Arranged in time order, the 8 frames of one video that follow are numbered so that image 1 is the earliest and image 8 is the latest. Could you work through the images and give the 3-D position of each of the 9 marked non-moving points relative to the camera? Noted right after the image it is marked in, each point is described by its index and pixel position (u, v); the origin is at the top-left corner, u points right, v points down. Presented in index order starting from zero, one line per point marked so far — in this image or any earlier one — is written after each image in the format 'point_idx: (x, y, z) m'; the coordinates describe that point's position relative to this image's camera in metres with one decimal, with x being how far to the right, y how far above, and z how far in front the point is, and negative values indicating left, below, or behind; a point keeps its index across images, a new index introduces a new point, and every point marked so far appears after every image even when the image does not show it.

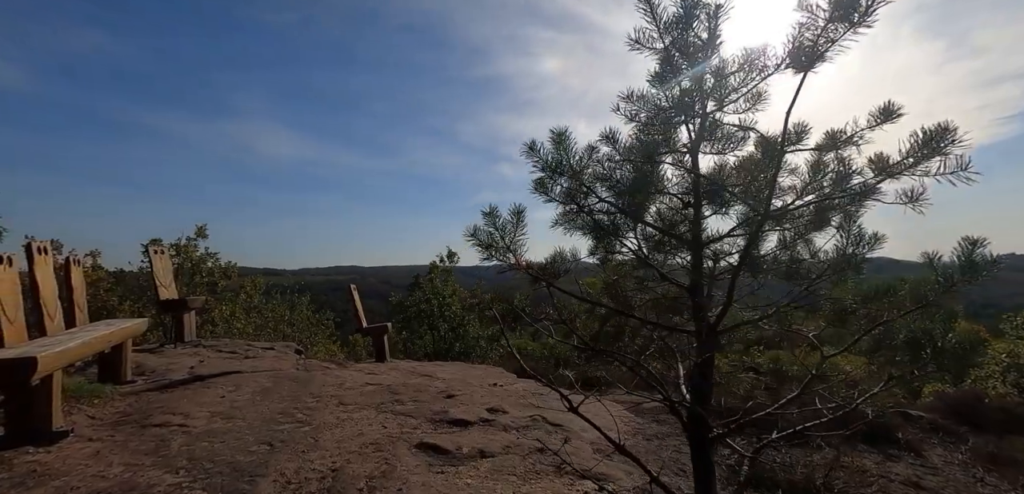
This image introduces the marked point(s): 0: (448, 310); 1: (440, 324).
0: (-2.3, -2.2, +15.6) m
1: (-2.6, -2.7, +15.6) m
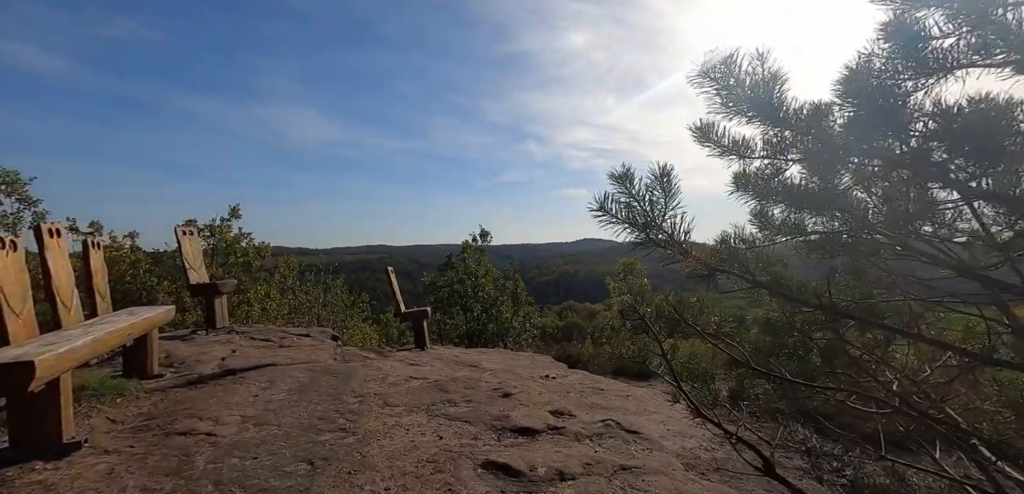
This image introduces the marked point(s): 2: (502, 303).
0: (-1.1, -1.4, +15.1) m
1: (-1.4, -1.9, +15.1) m
2: (-0.4, -1.8, +15.3) m
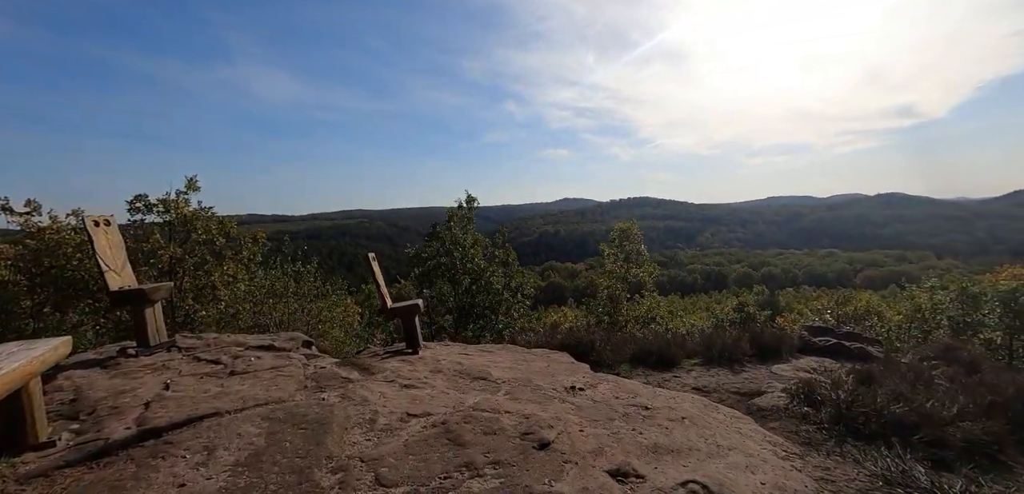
0: (-1.3, -0.5, +14.0) m
1: (-1.6, -1.0, +14.1) m
2: (-0.7, -0.8, +14.3) m
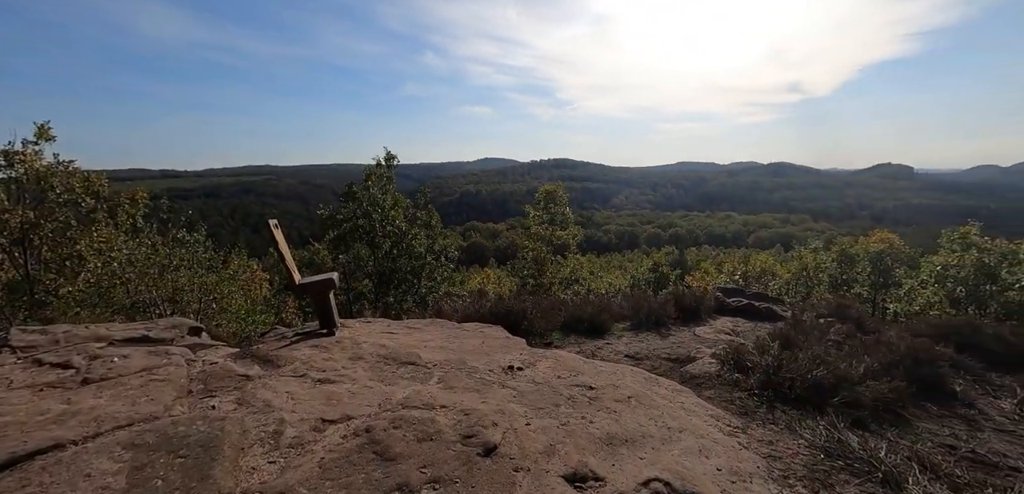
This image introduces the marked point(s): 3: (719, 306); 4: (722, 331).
0: (-3.6, +0.6, +13.1) m
1: (-3.8, +0.1, +13.1) m
2: (-3.0, +0.3, +13.5) m
3: (+4.2, -1.2, +9.0) m
4: (+3.4, -1.4, +7.2) m
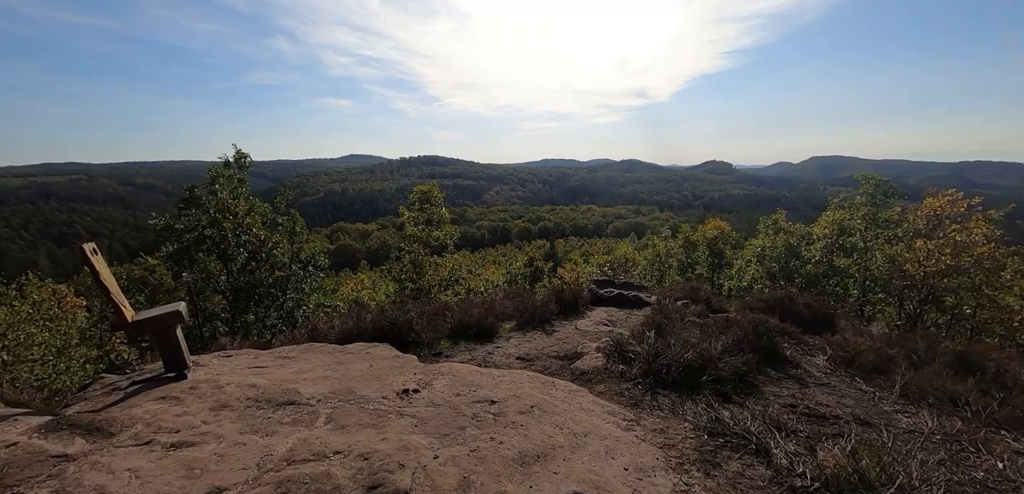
0: (-6.9, +0.2, +11.4) m
1: (-7.1, -0.3, +11.4) m
2: (-6.4, 0.0, +12.0) m
3: (+1.8, -1.1, +9.6) m
4: (+1.6, -1.3, +7.7) m
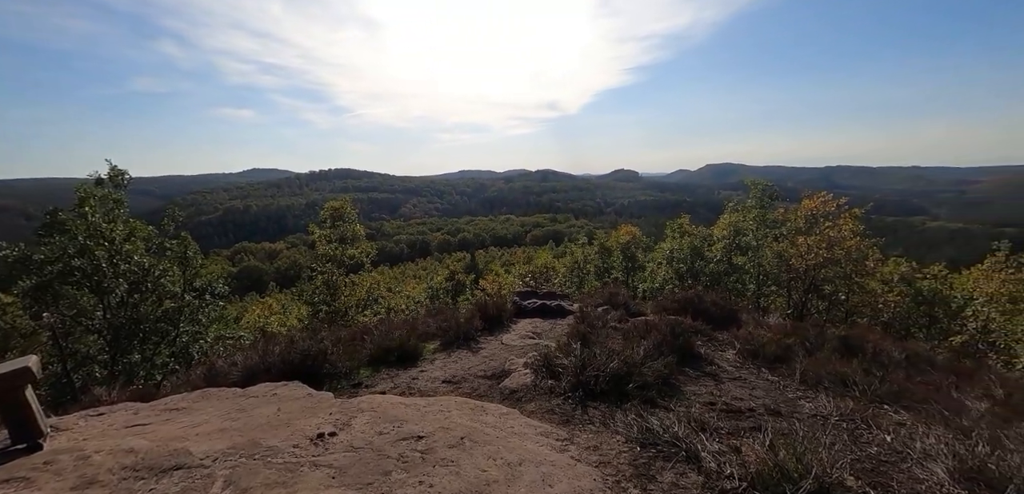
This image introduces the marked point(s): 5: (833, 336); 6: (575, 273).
0: (-8.8, -0.6, +9.8) m
1: (-9.0, -1.1, +9.7) m
2: (-8.4, -0.9, +10.5) m
3: (+0.1, -1.4, +9.6) m
4: (+0.3, -1.6, +7.6) m
5: (+3.6, -1.0, +4.9) m
6: (+2.7, -1.1, +18.7) m
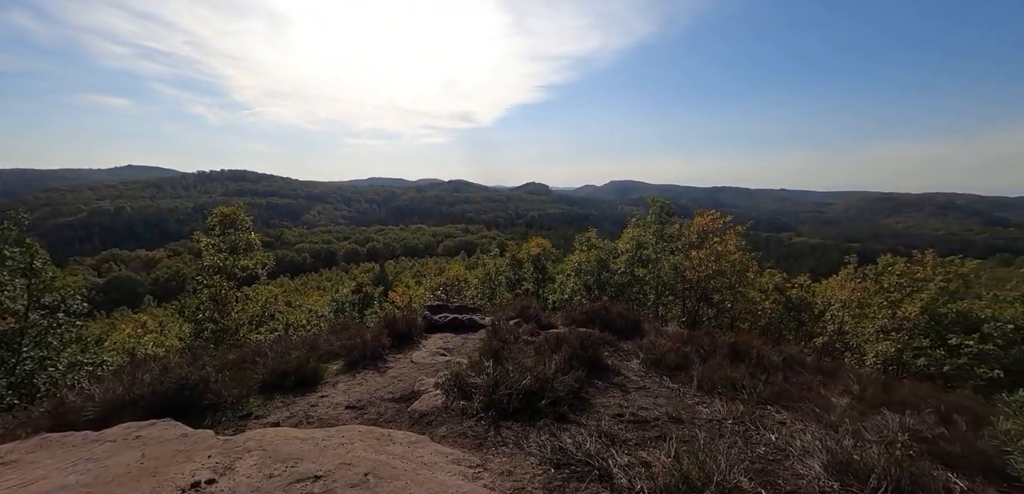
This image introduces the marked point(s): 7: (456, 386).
0: (-10.6, -0.9, +7.7) m
1: (-10.8, -1.4, +7.6) m
2: (-10.3, -1.2, +8.4) m
3: (-1.8, -1.7, +9.2) m
4: (-1.3, -1.8, +7.3) m
5: (+2.6, -1.2, +5.3) m
6: (-1.1, -1.6, +18.7) m
7: (-0.6, -1.6, +4.9) m
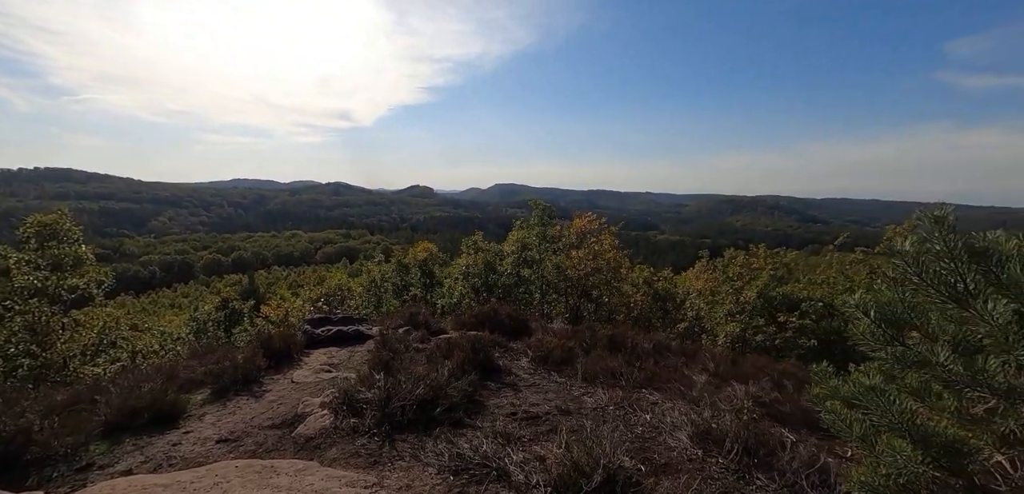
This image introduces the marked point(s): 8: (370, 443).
0: (-12.1, -1.3, +4.9) m
1: (-12.3, -1.8, +4.7) m
2: (-12.0, -1.6, +5.6) m
3: (-3.9, -1.8, +8.5) m
4: (-3.0, -1.9, +6.8) m
5: (+1.2, -1.2, +5.7) m
6: (-5.5, -1.8, +17.8) m
7: (-1.7, -1.6, +4.5) m
8: (-1.3, -1.8, +3.9) m
